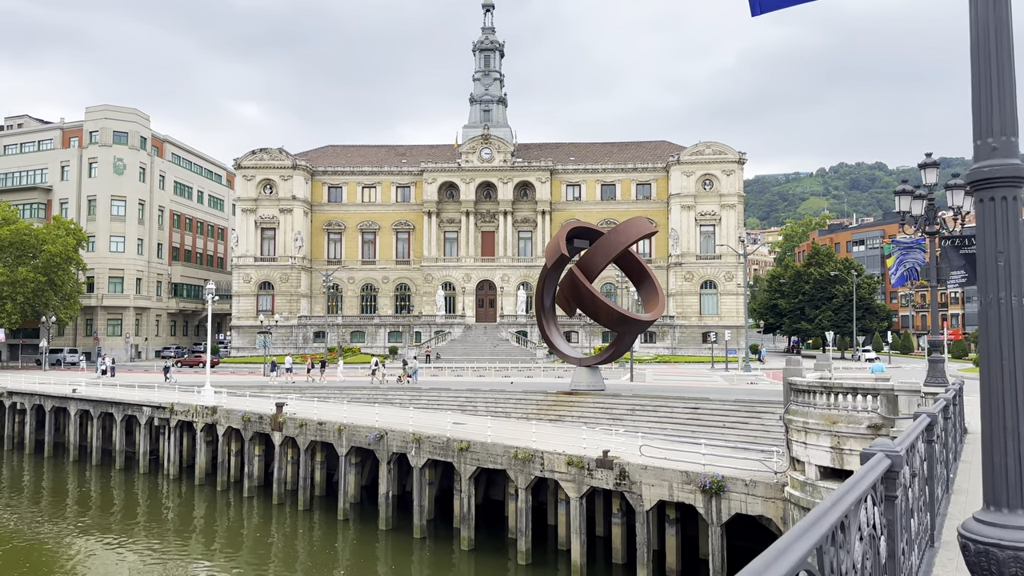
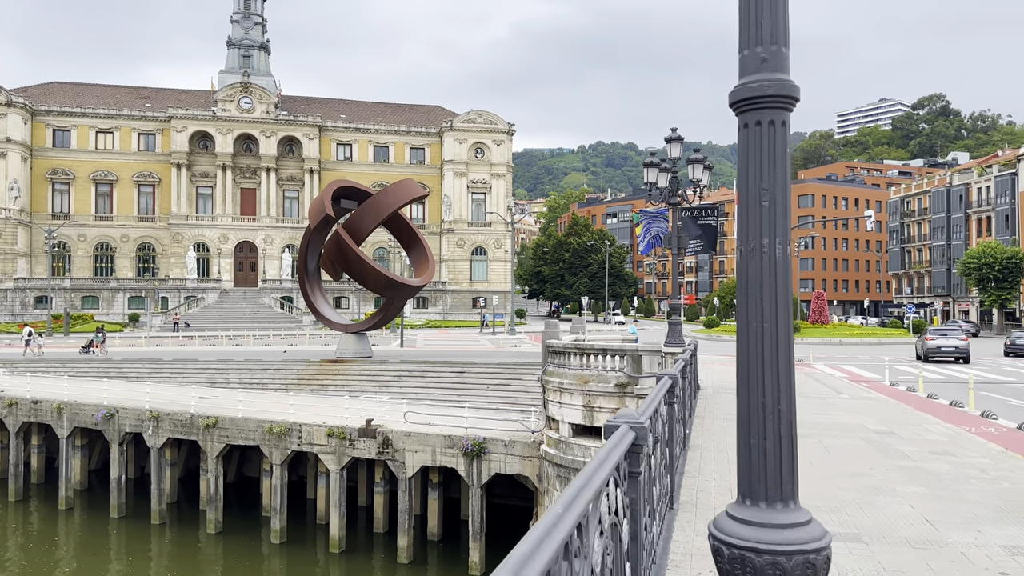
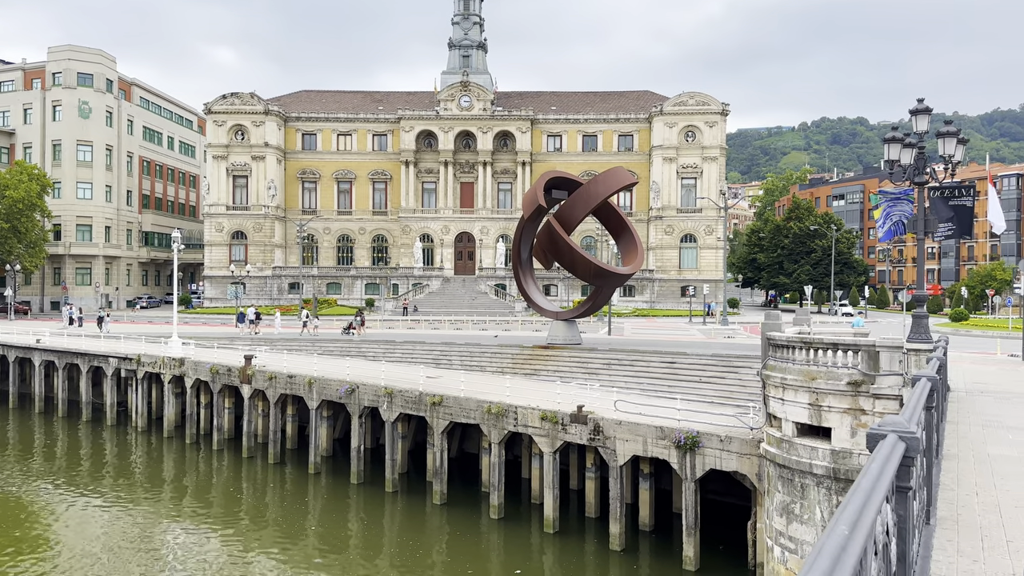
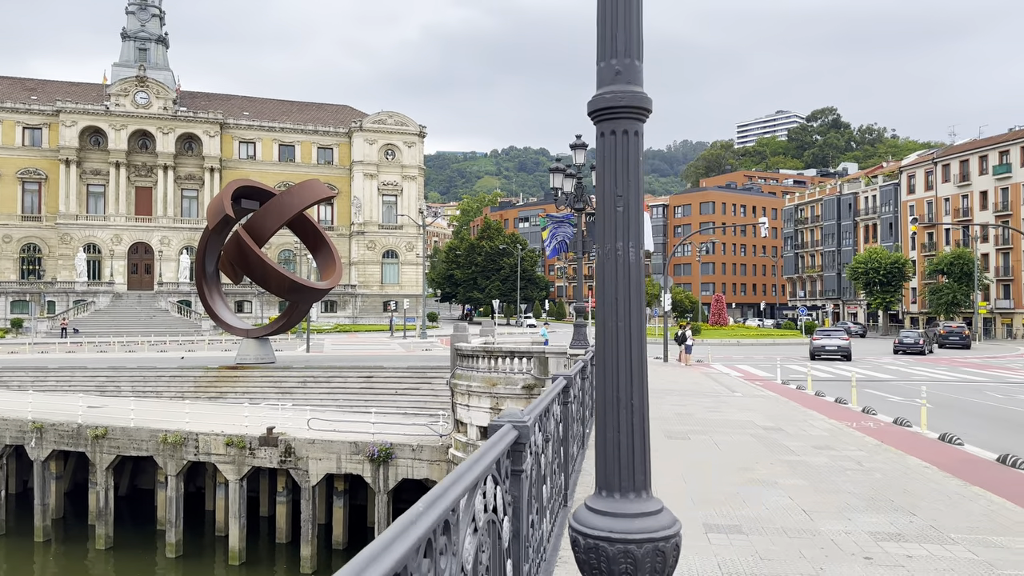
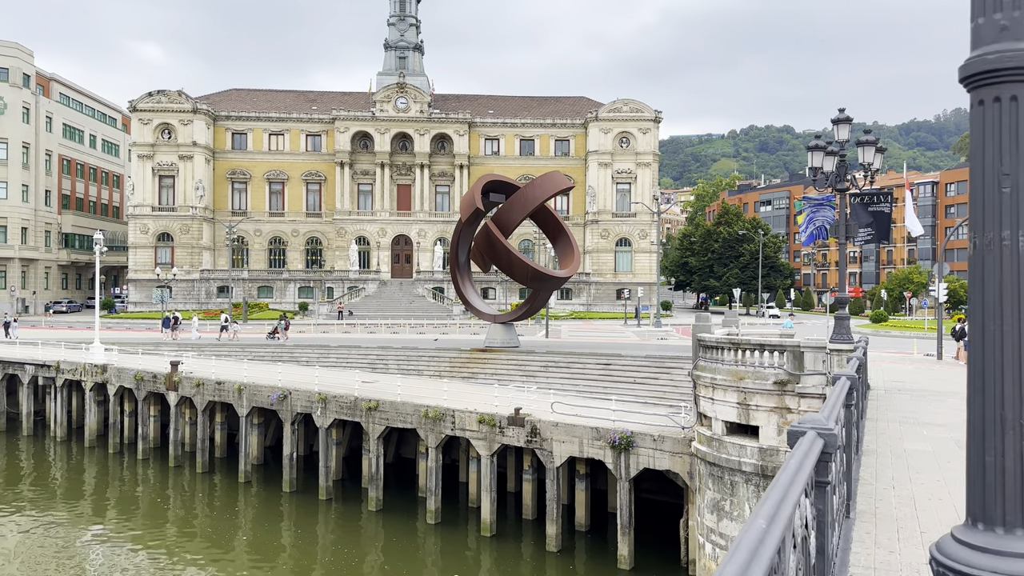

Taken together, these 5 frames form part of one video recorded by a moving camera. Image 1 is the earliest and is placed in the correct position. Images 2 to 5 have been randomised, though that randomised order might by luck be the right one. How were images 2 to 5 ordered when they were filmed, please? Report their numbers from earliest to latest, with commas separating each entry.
3, 5, 2, 4
